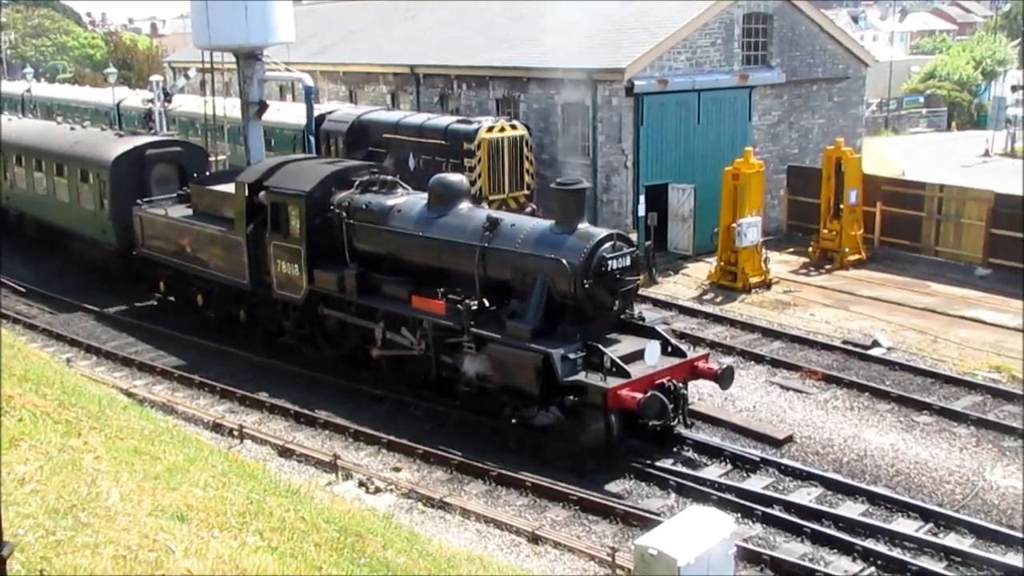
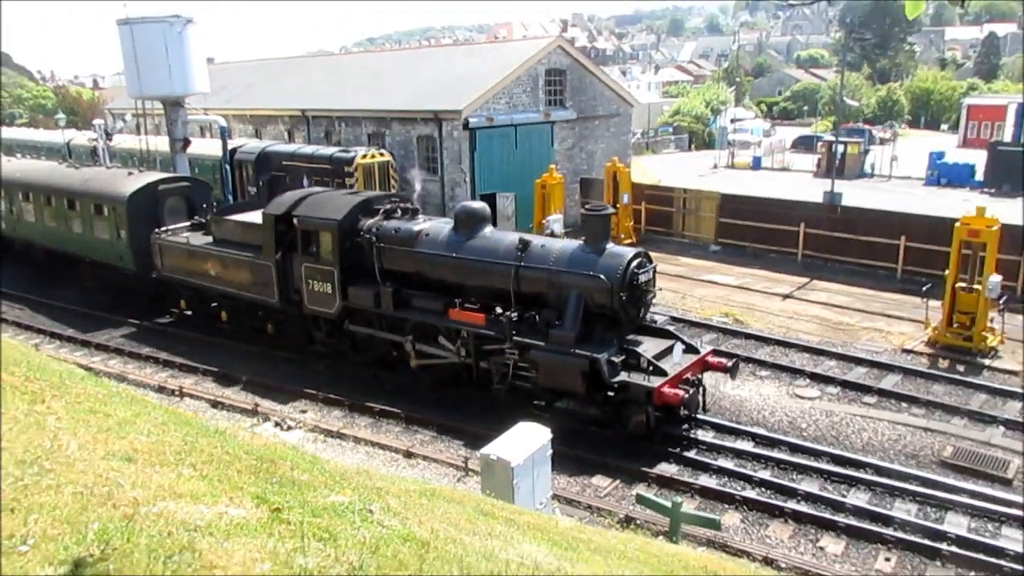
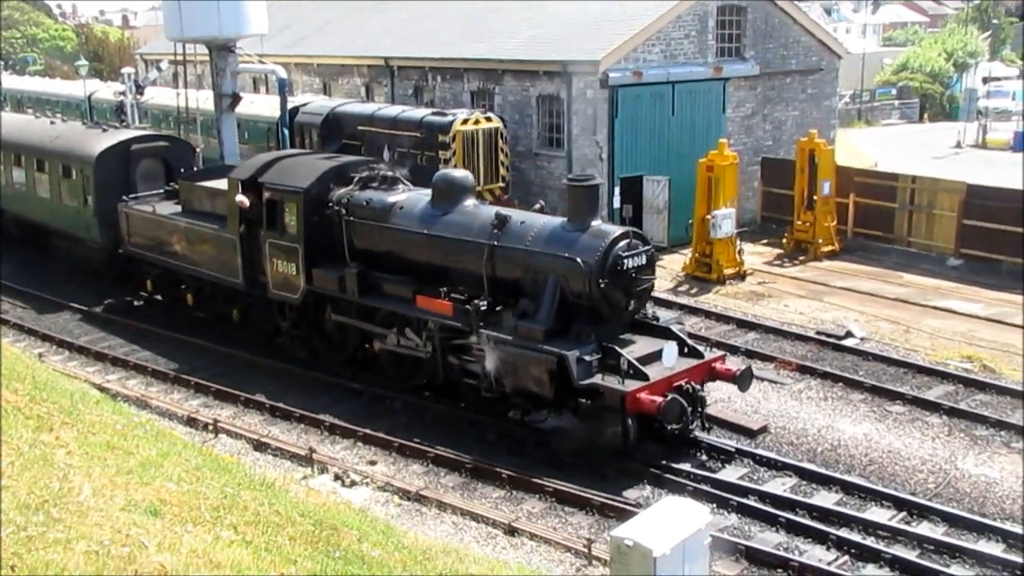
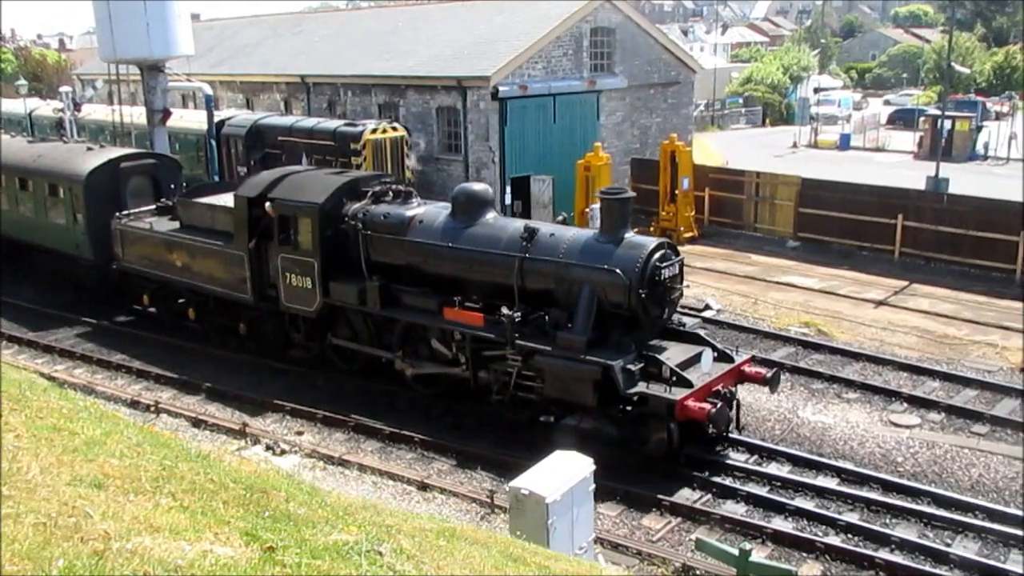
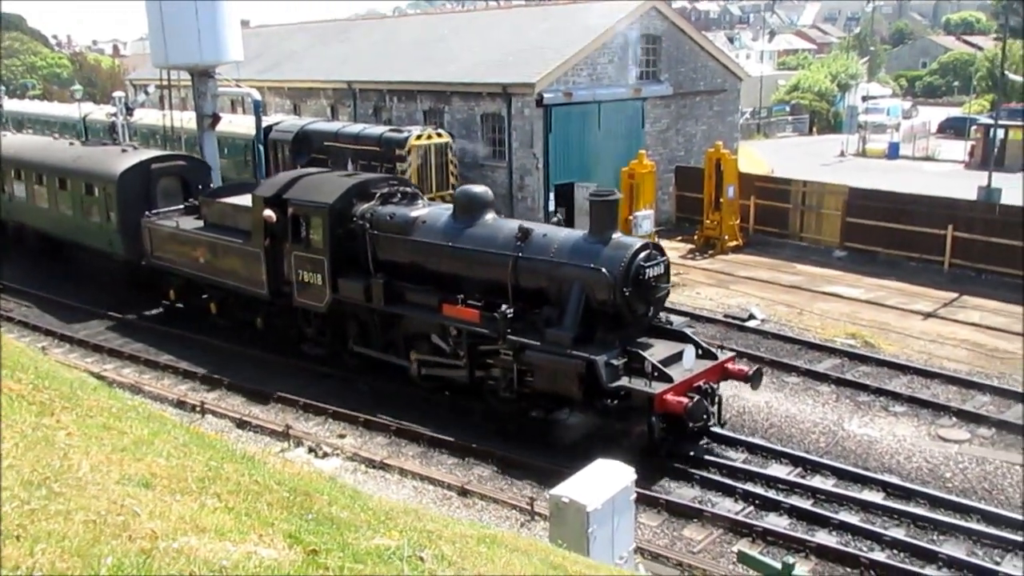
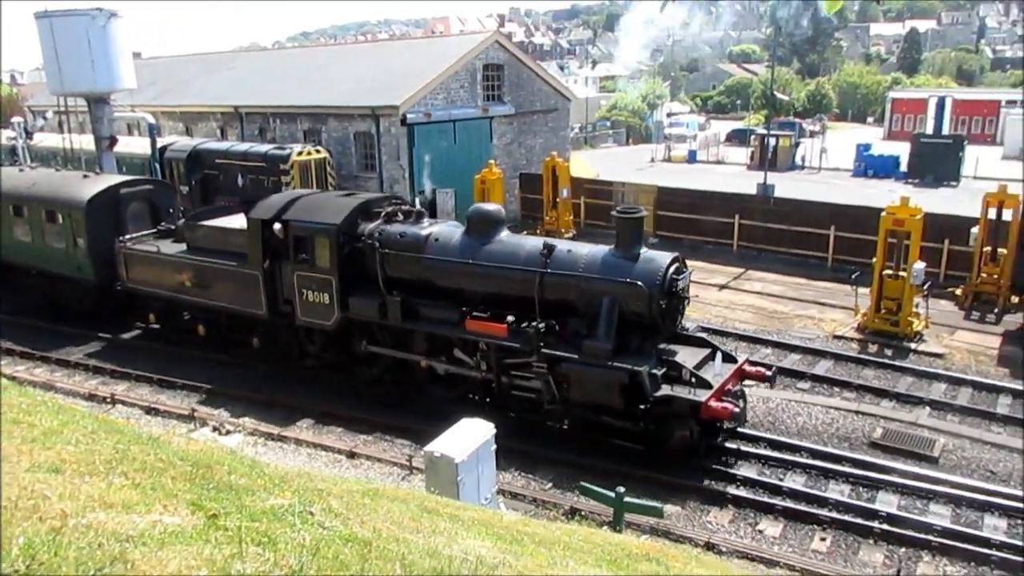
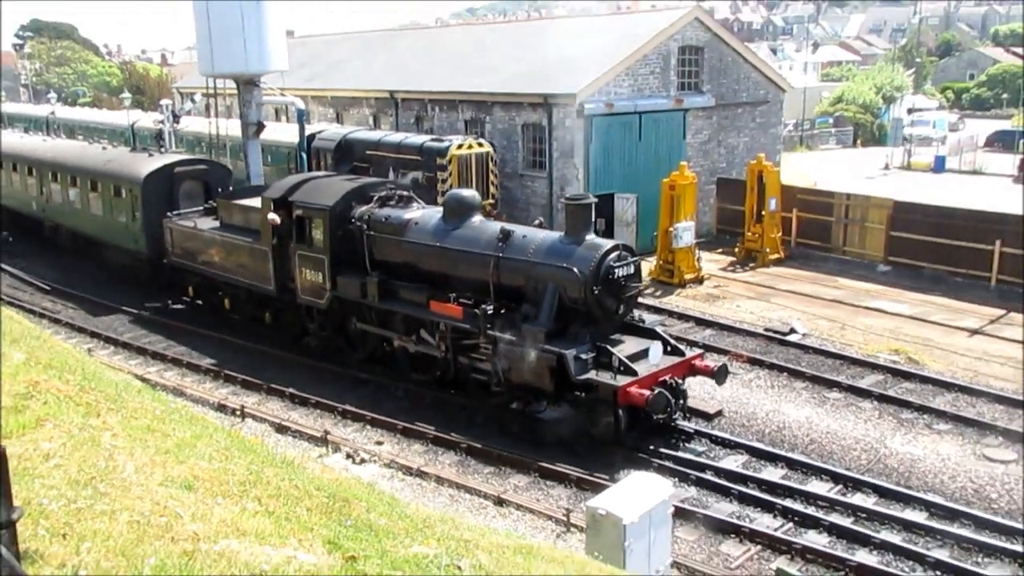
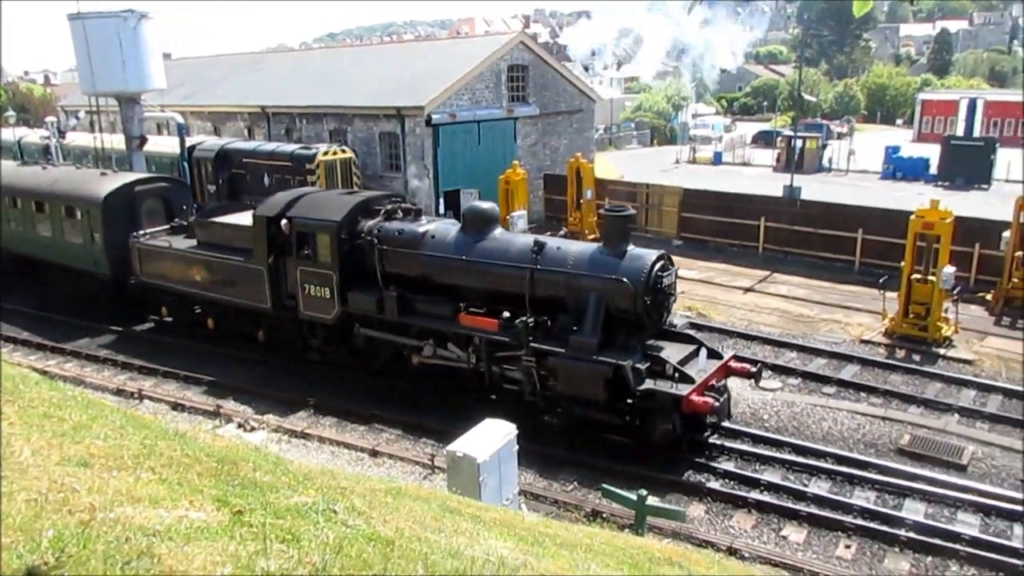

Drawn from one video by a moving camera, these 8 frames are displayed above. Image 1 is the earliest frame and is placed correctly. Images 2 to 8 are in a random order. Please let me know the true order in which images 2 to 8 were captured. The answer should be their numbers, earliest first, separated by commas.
3, 7, 5, 4, 2, 8, 6
